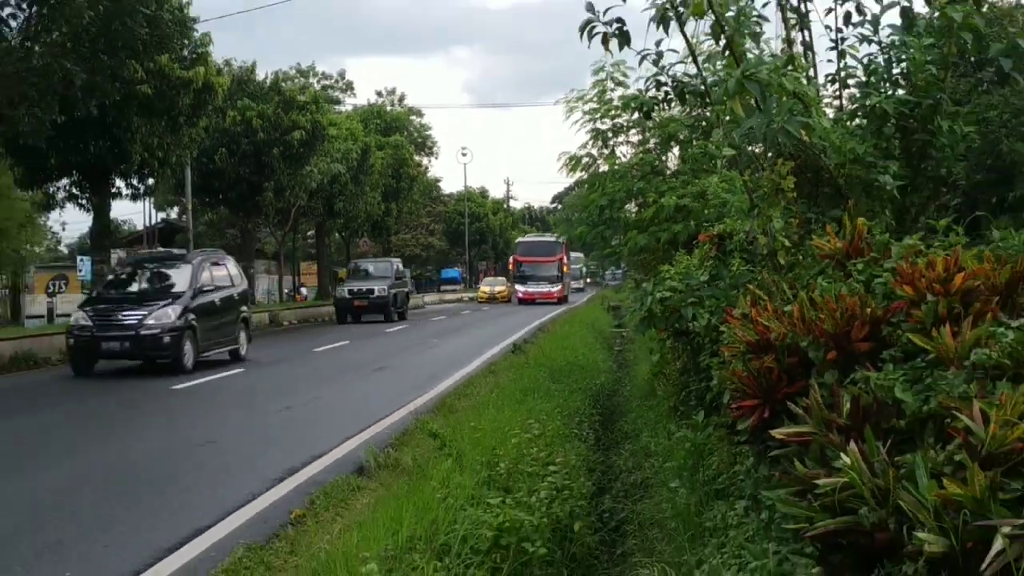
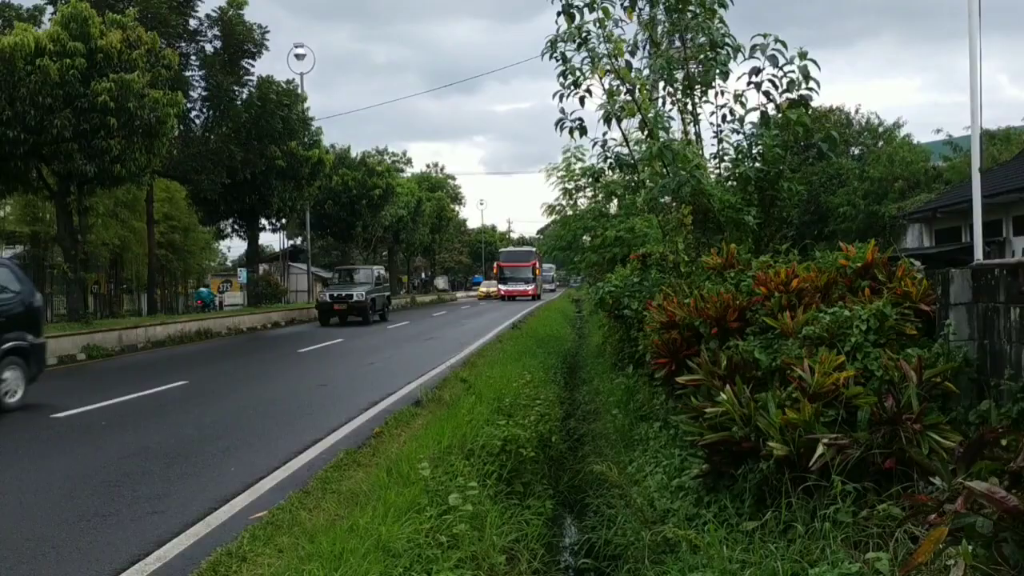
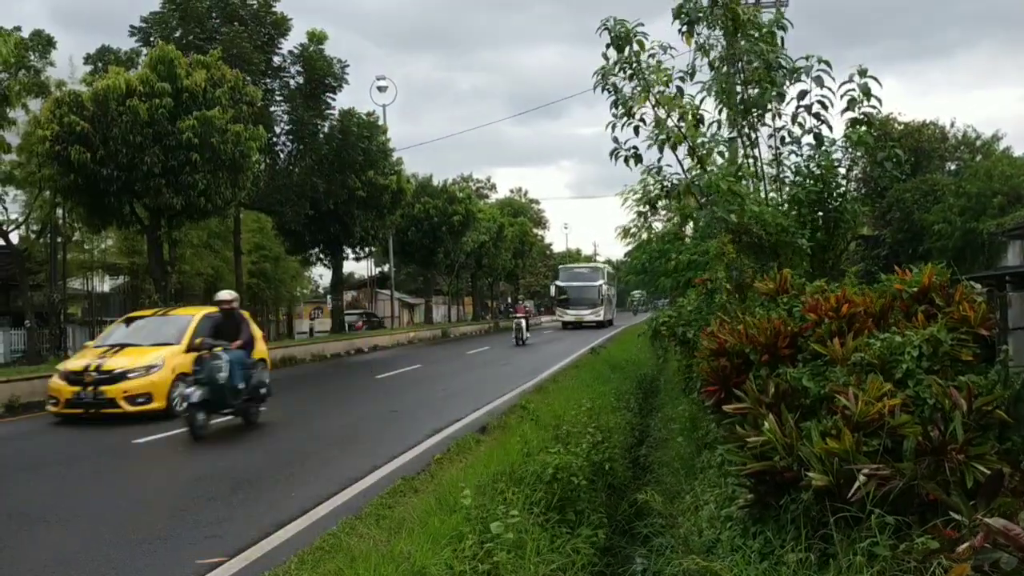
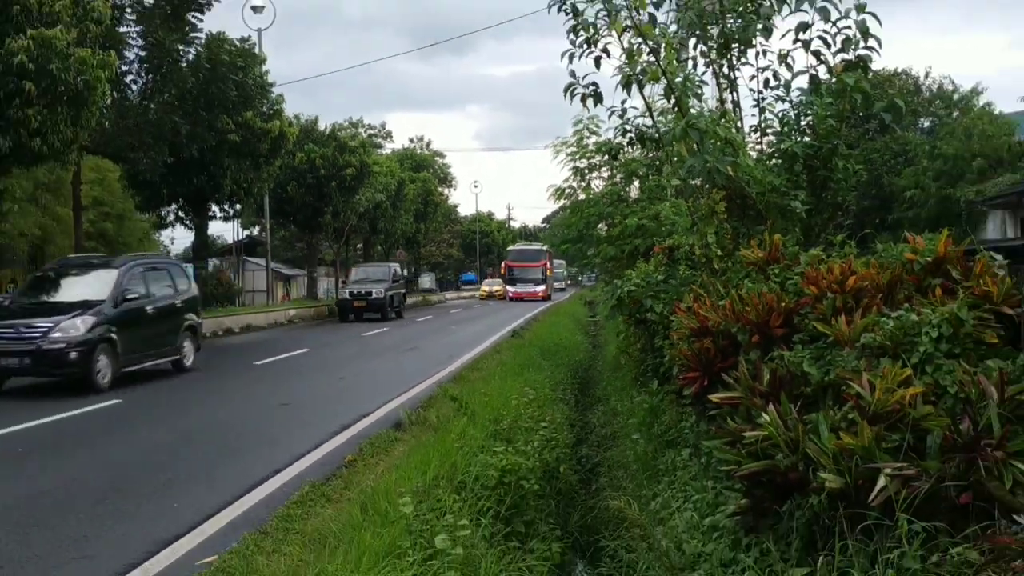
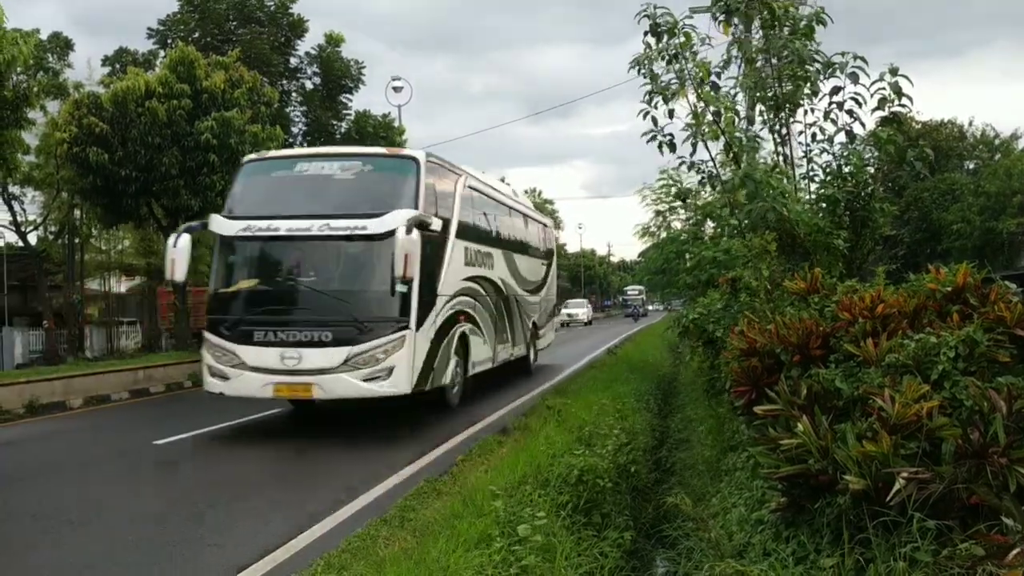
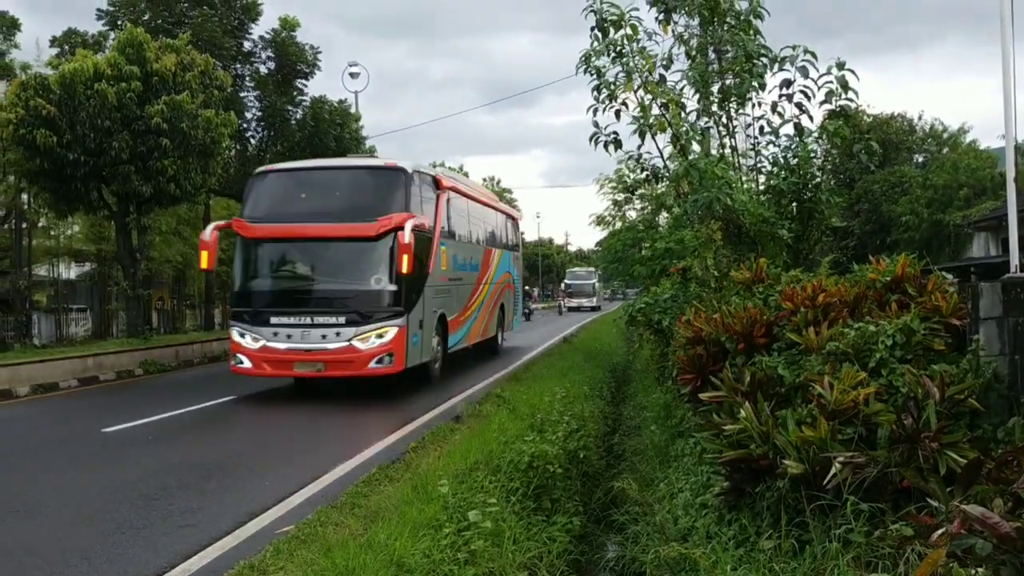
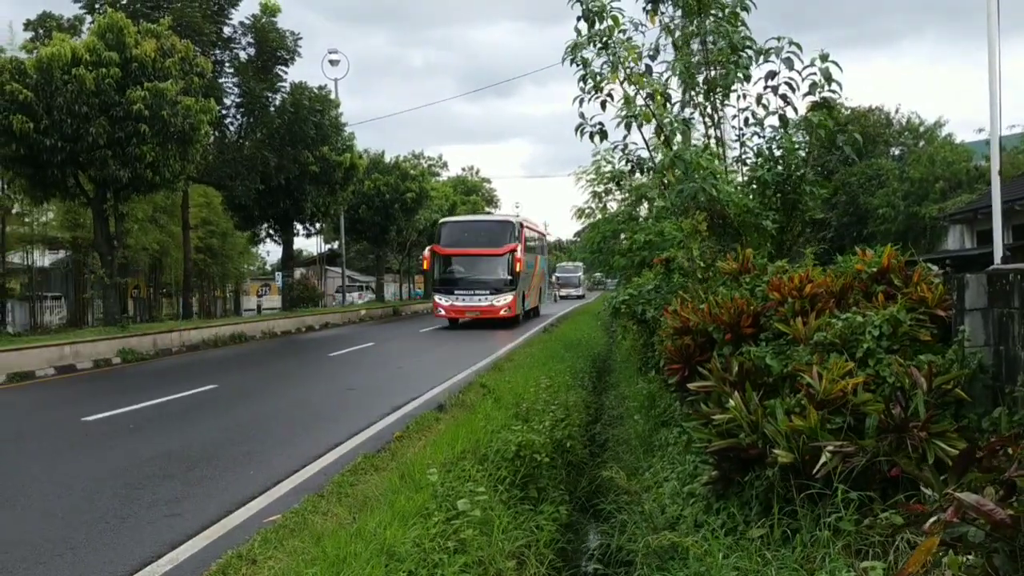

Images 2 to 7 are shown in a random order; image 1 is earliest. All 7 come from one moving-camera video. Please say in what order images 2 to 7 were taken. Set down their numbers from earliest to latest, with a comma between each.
4, 2, 7, 6, 3, 5
